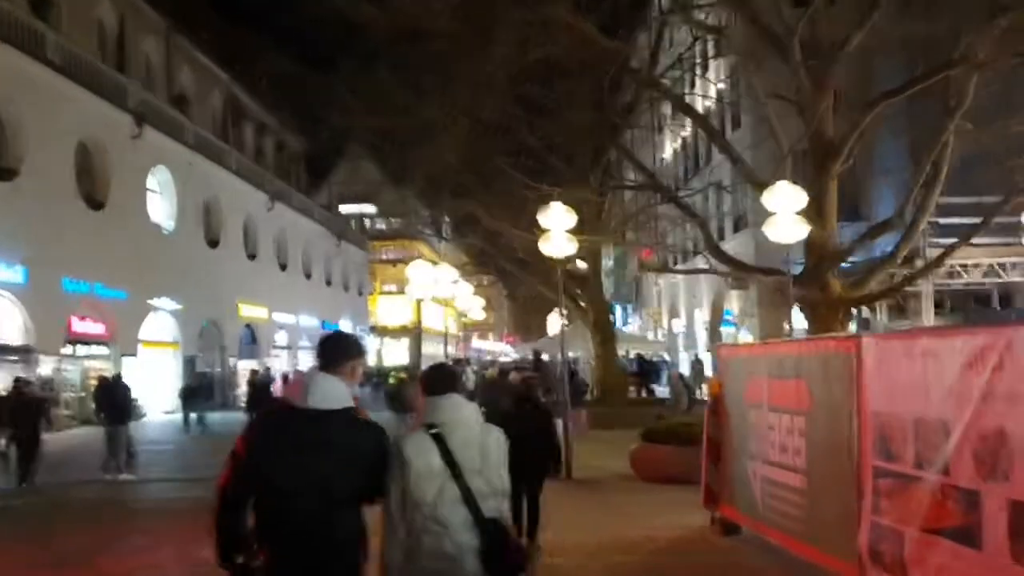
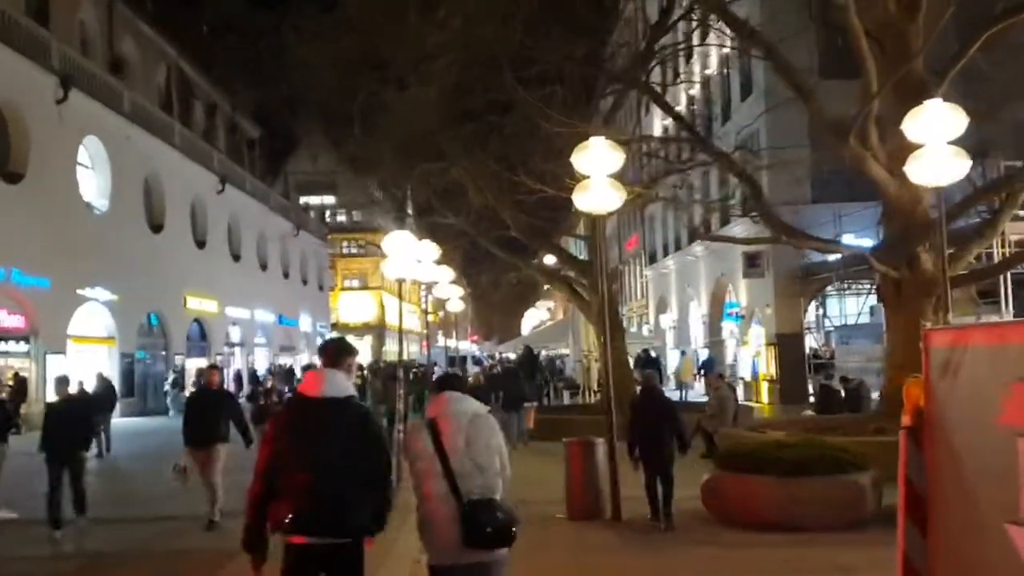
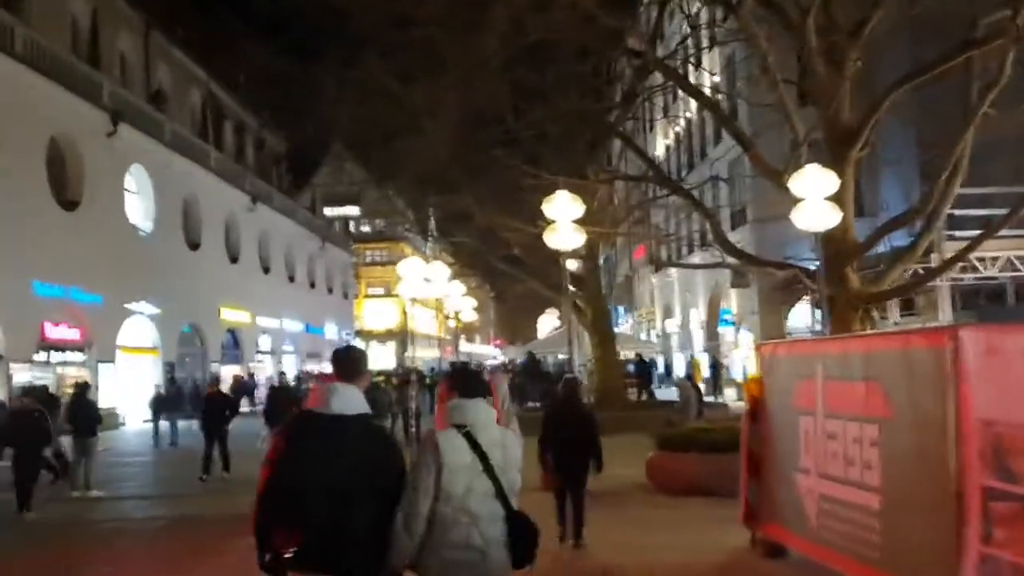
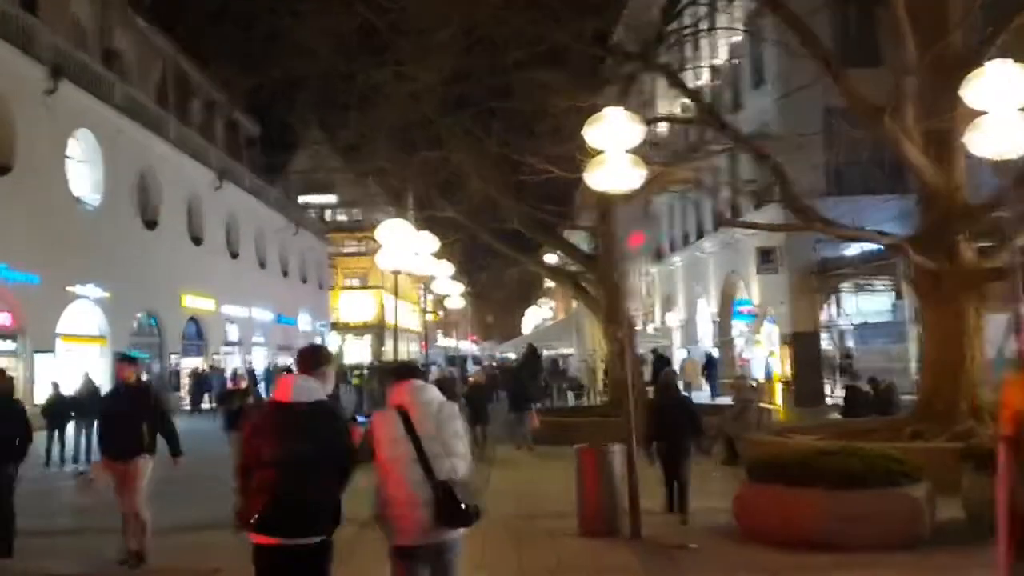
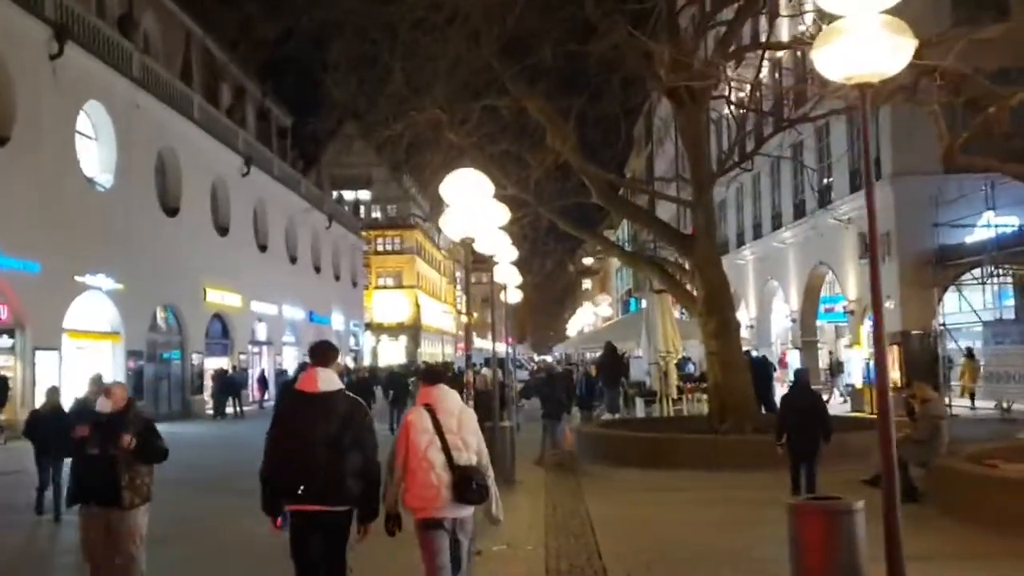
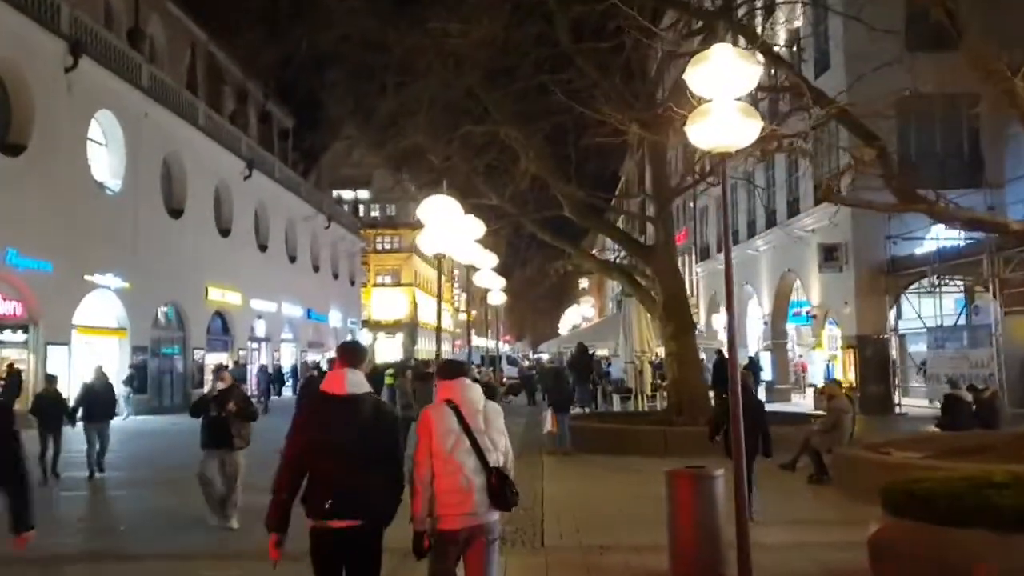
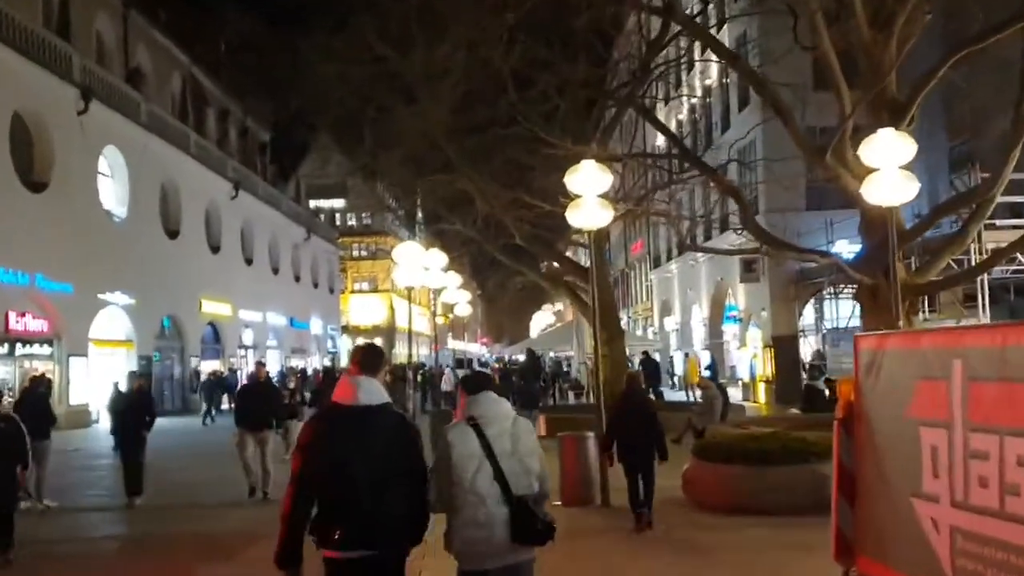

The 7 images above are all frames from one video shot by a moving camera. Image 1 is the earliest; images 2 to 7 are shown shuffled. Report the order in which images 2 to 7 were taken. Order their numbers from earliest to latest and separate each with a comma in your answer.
3, 7, 2, 4, 6, 5
